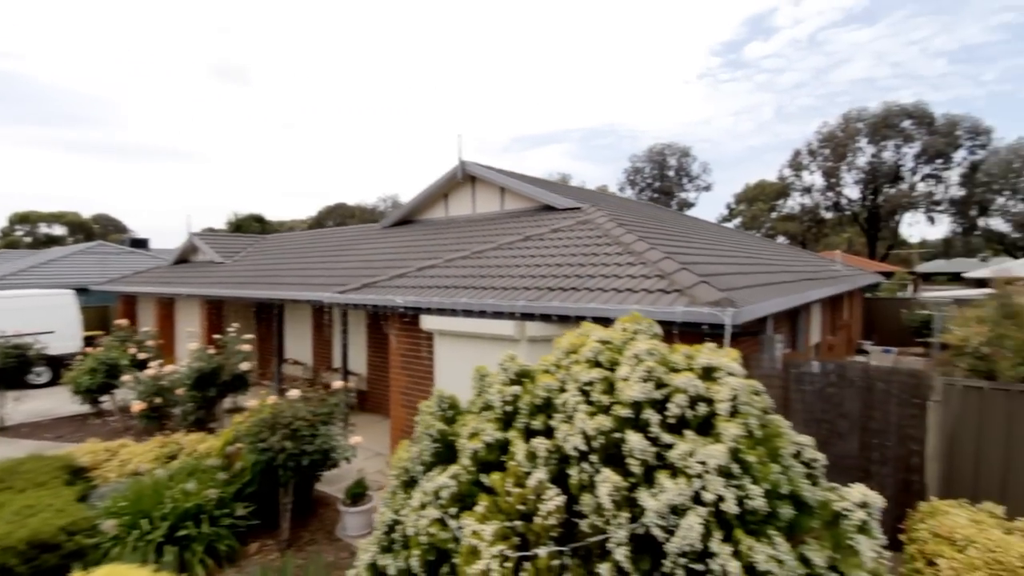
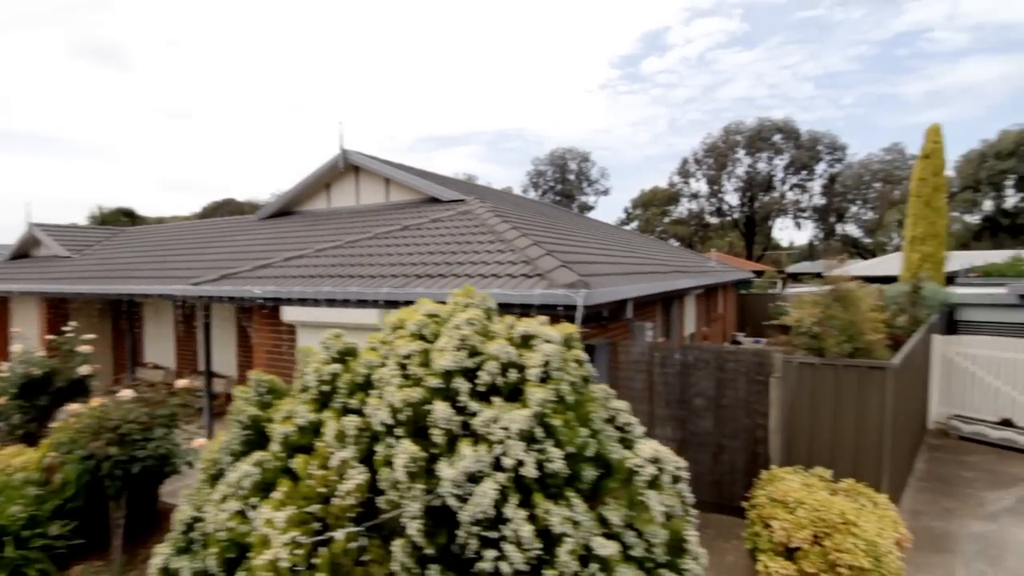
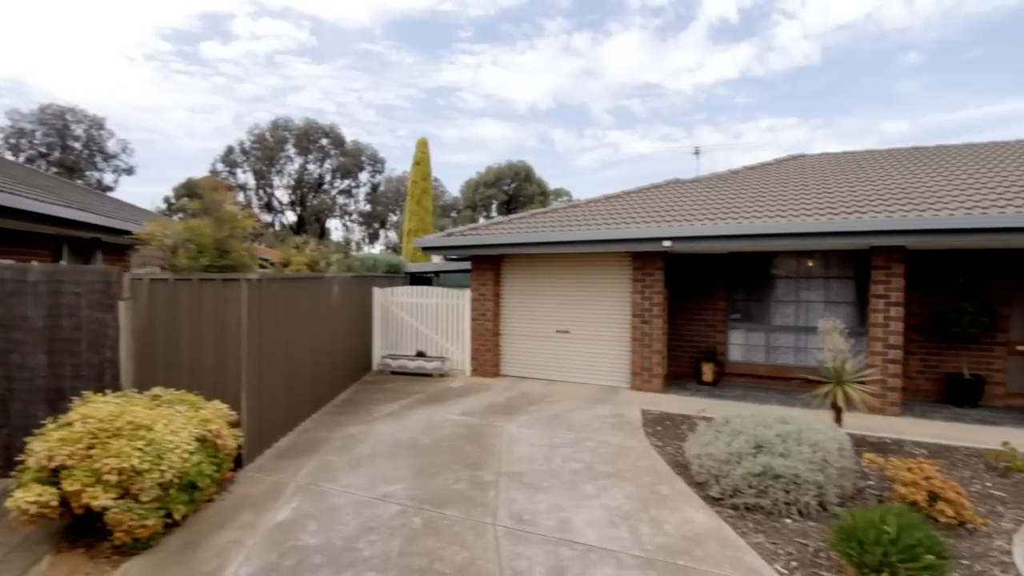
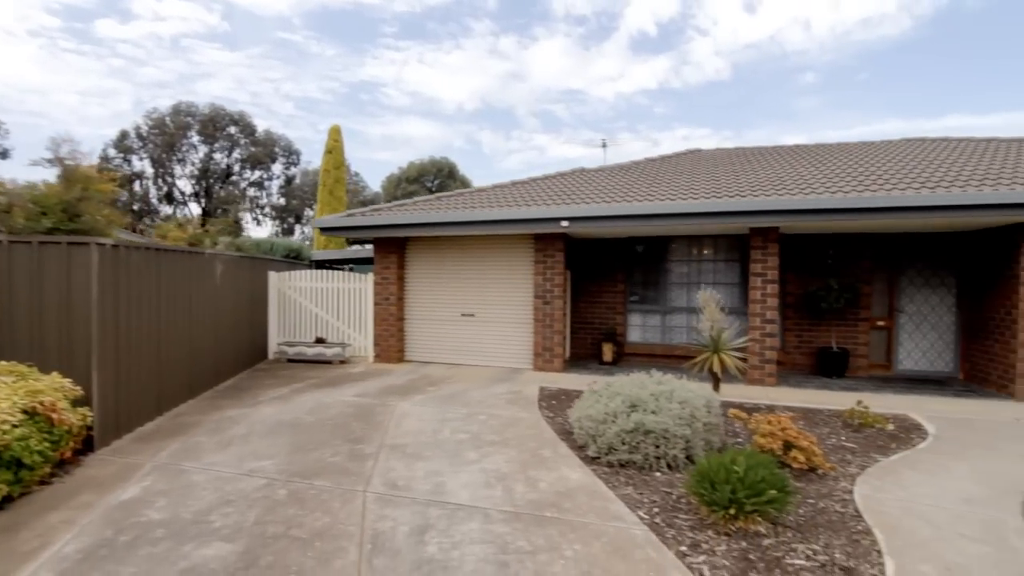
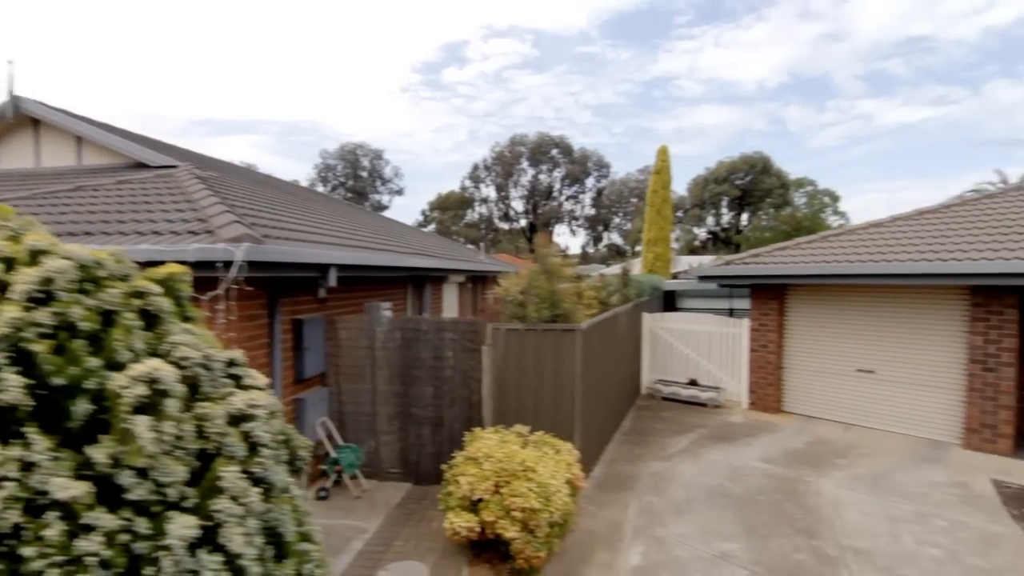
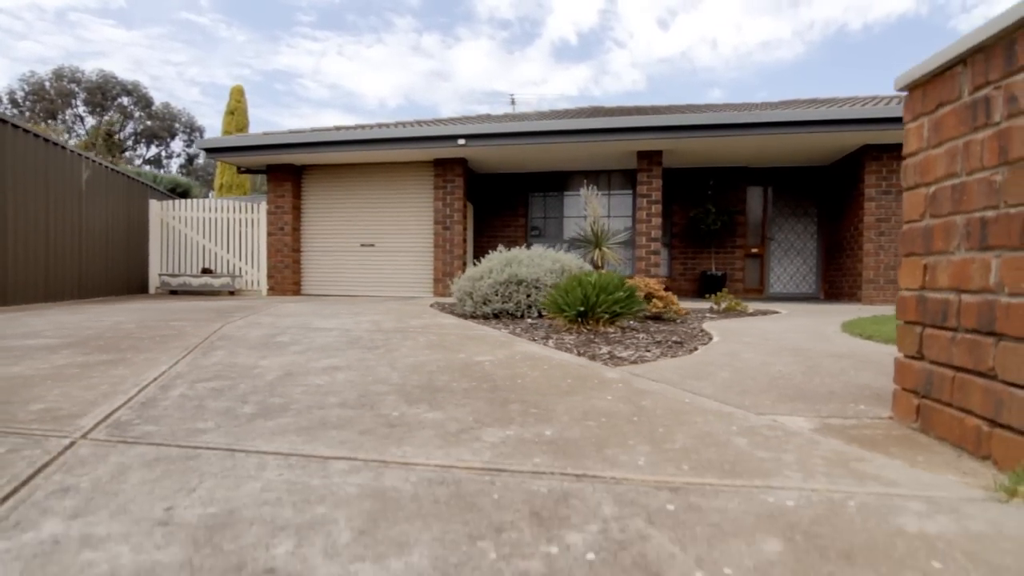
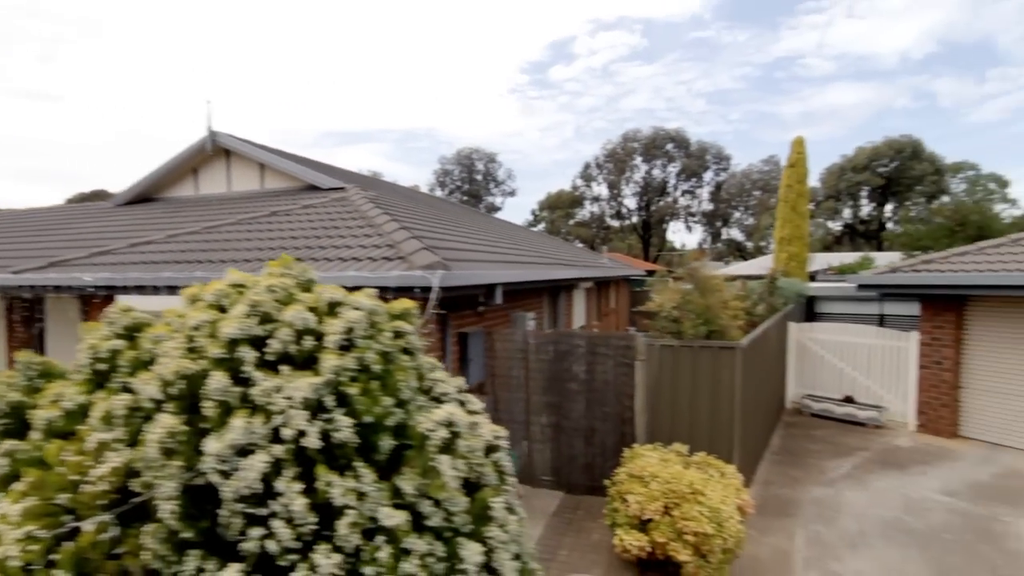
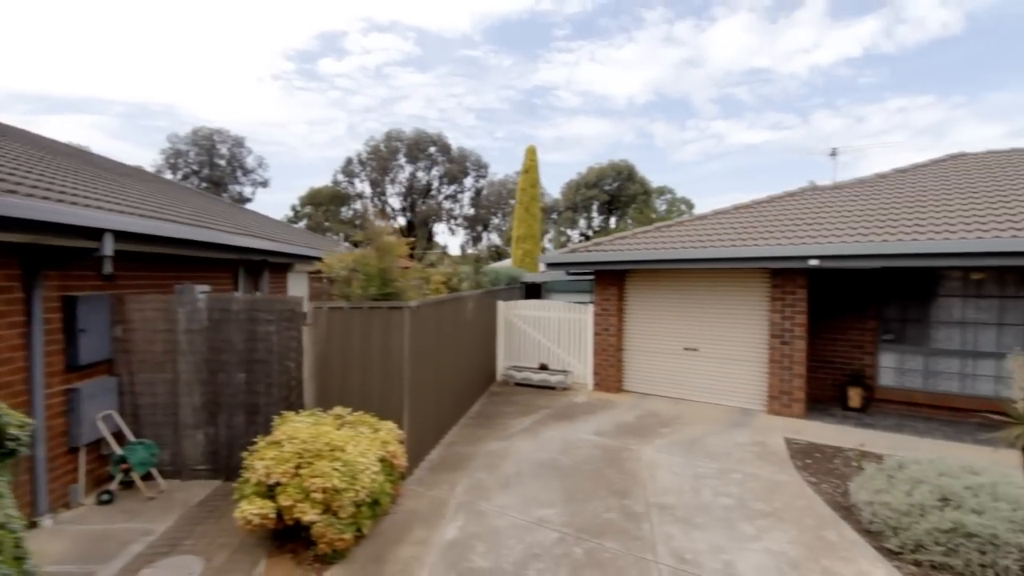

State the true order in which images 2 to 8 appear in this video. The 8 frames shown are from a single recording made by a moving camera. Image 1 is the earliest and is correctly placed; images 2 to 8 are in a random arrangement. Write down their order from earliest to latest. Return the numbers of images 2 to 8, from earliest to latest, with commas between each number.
2, 7, 5, 8, 3, 4, 6
